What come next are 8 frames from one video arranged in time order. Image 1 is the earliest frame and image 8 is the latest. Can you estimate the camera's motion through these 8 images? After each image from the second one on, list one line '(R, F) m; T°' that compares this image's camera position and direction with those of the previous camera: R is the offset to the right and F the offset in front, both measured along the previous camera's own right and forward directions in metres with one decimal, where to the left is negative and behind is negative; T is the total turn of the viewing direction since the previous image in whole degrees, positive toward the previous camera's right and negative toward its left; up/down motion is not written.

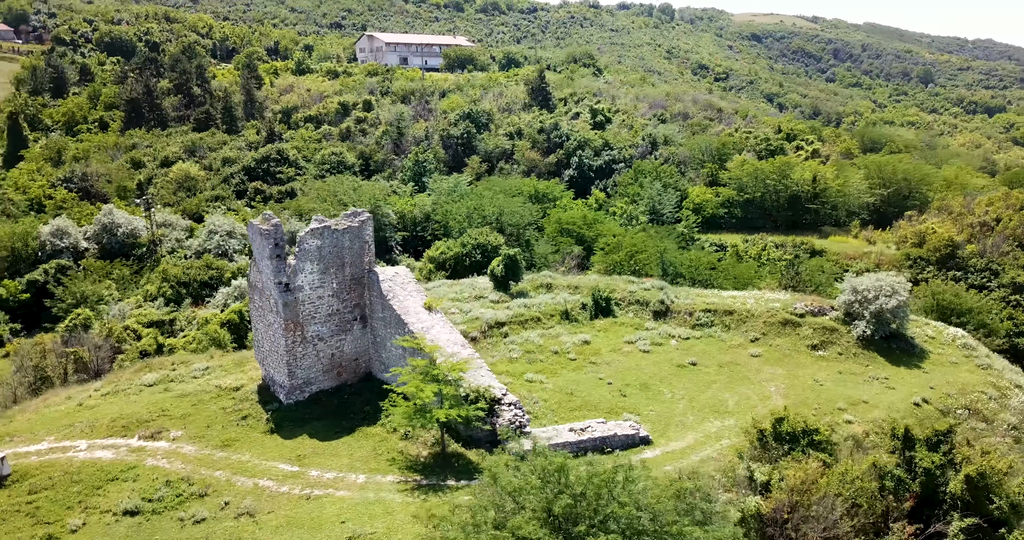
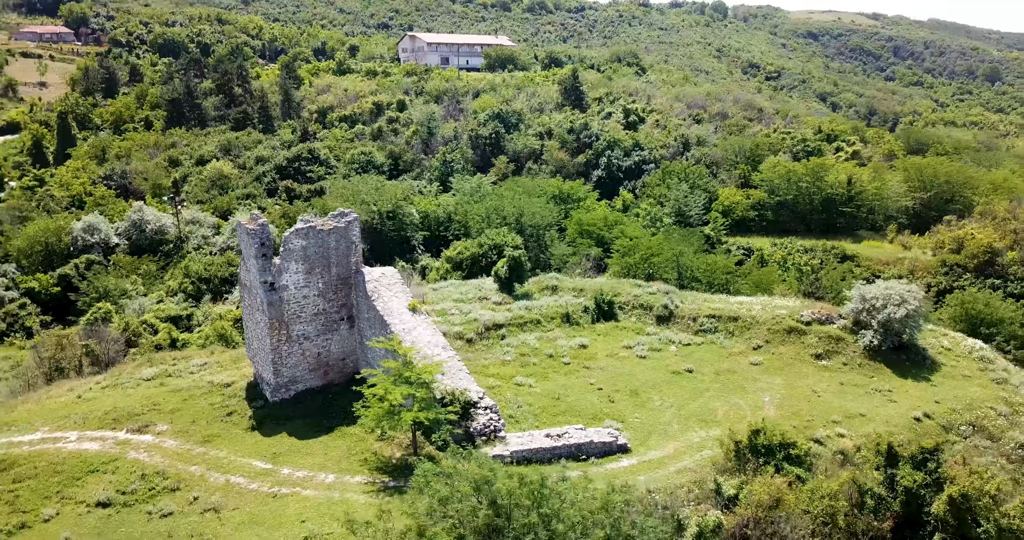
(+1.4, +0.2) m; -4°
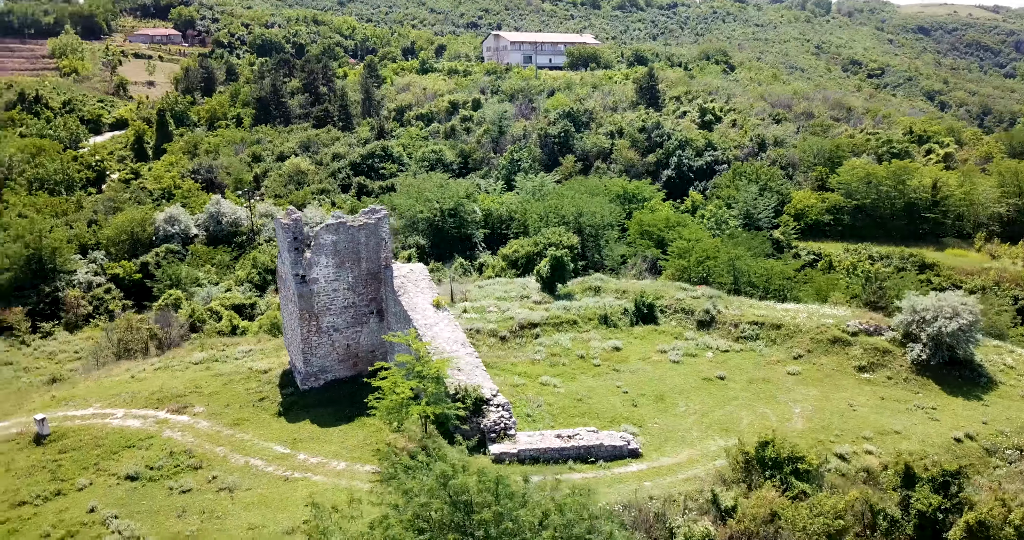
(+1.5, 0.0) m; -7°
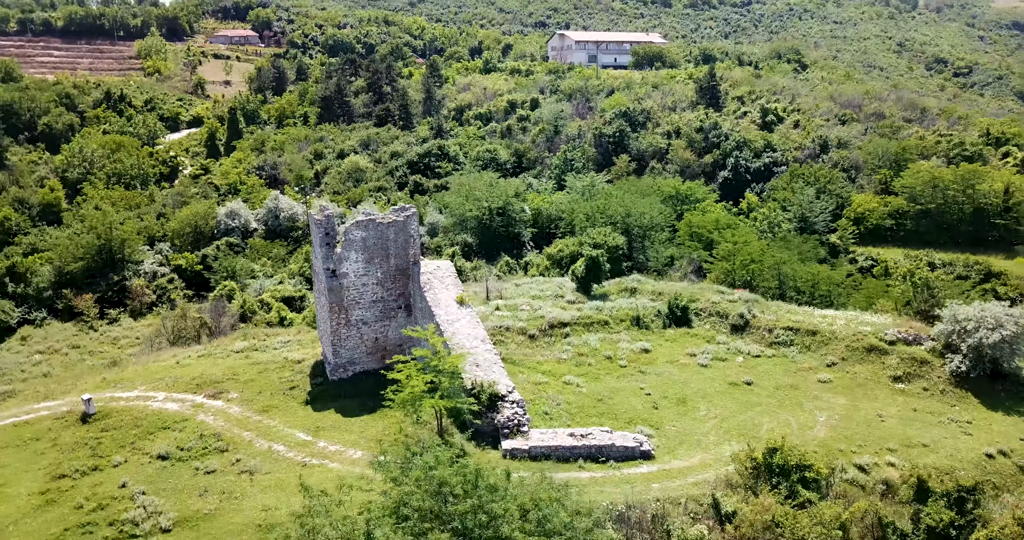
(+1.0, -0.2) m; -5°
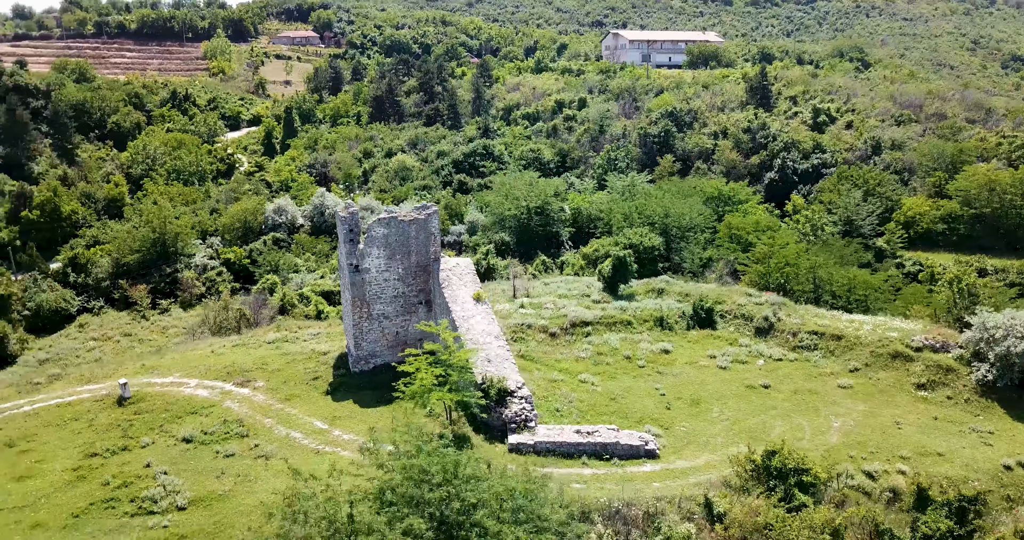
(+1.0, -0.3) m; -4°
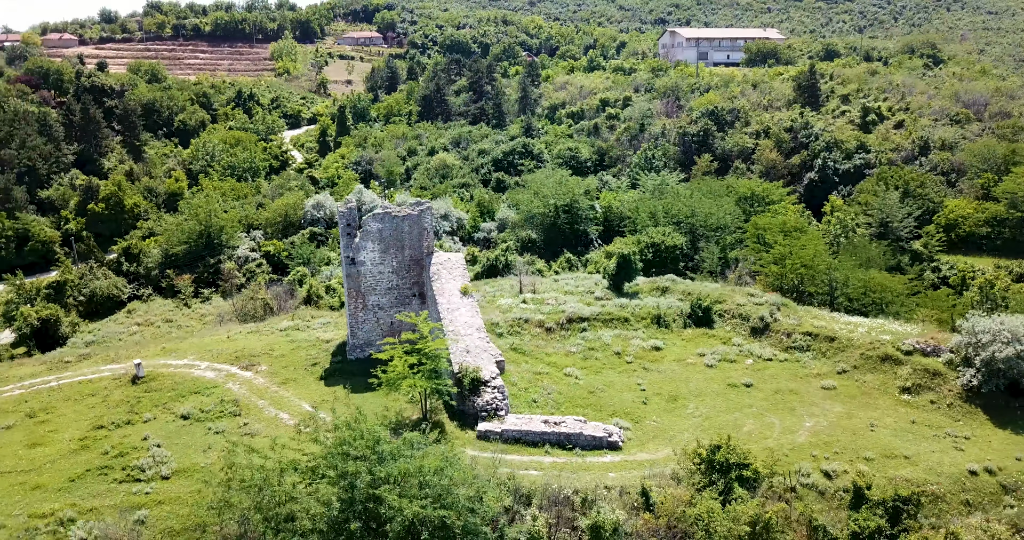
(+2.0, -0.5) m; -5°
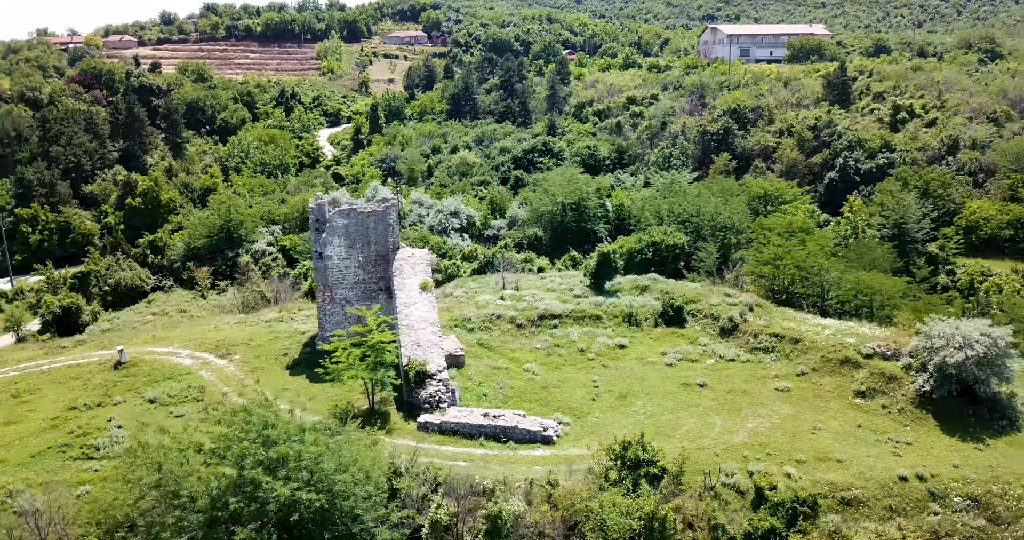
(+2.4, -0.2) m; -4°
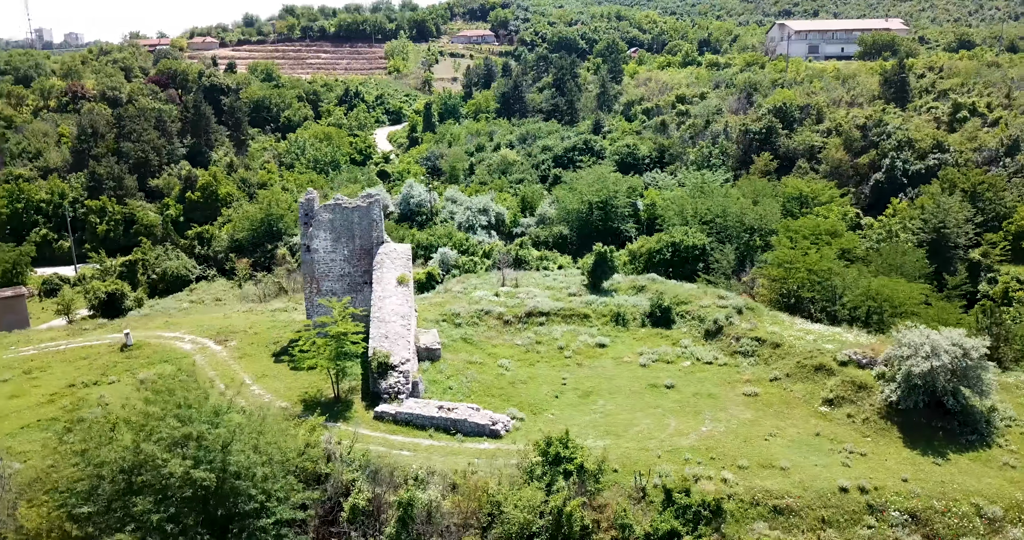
(+2.6, -0.1) m; -6°
